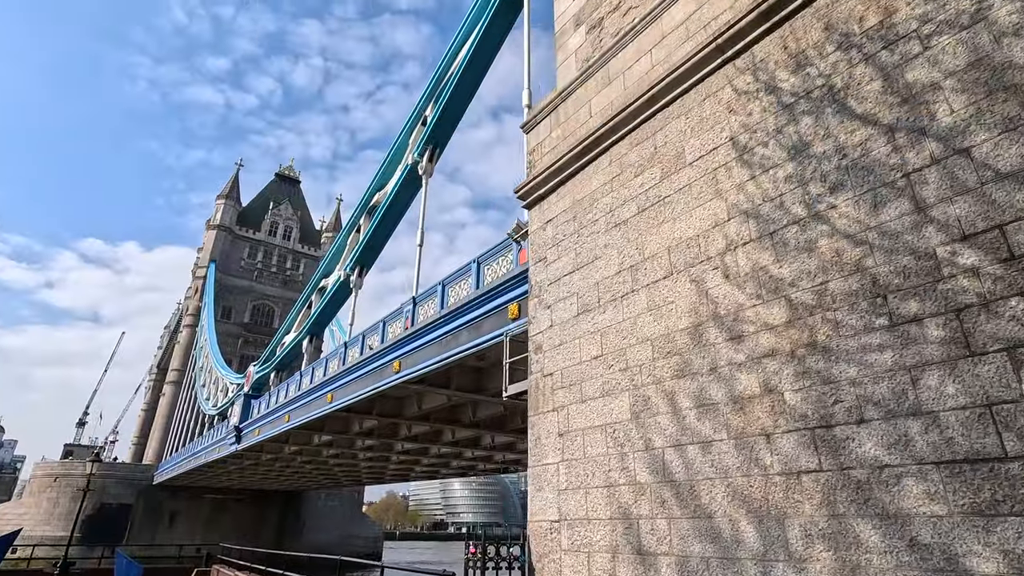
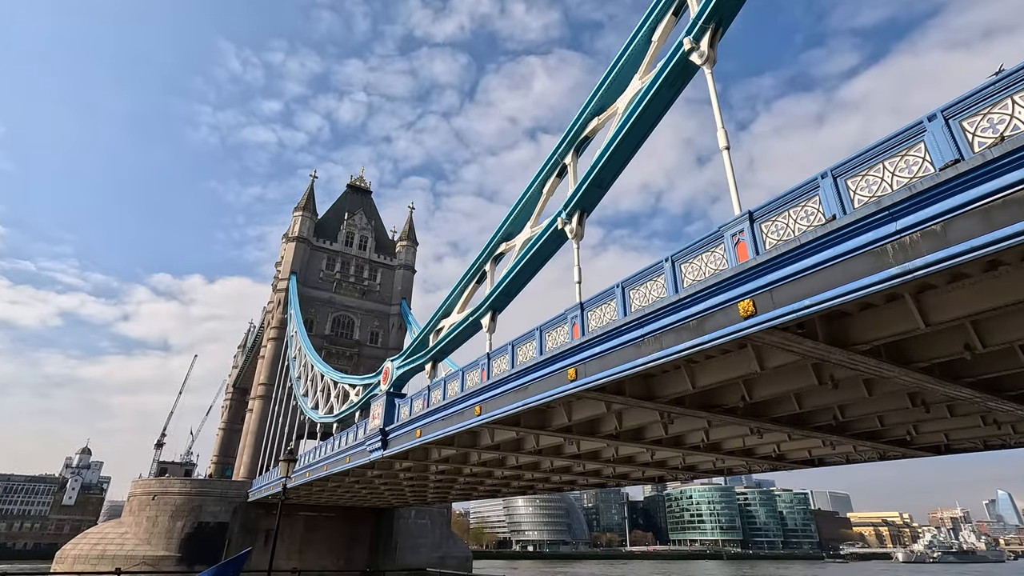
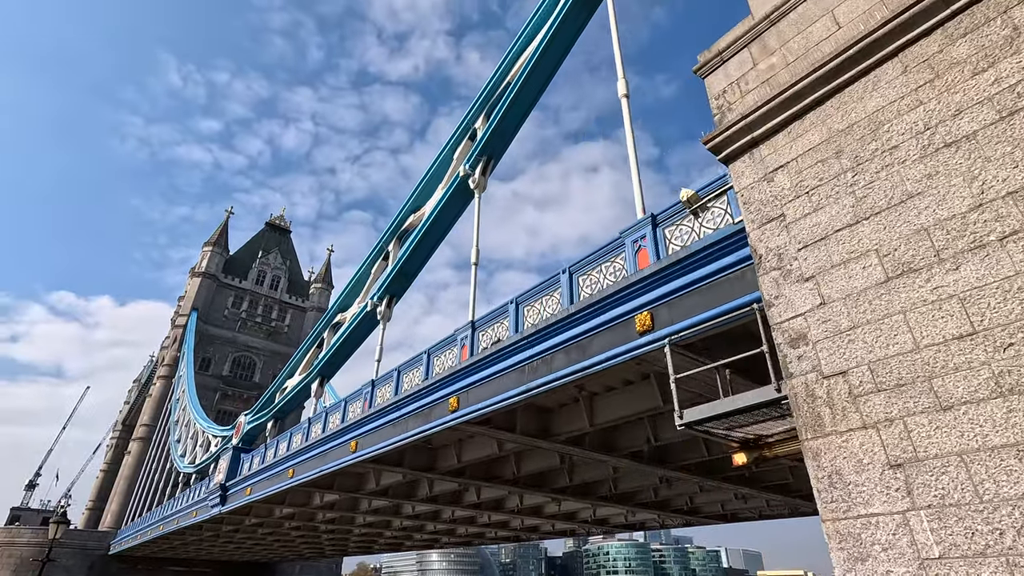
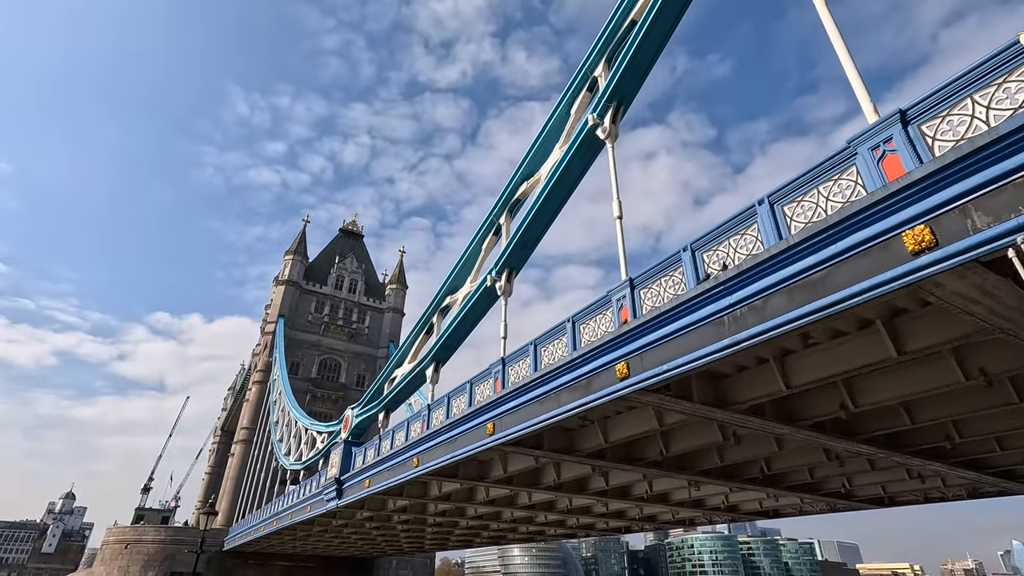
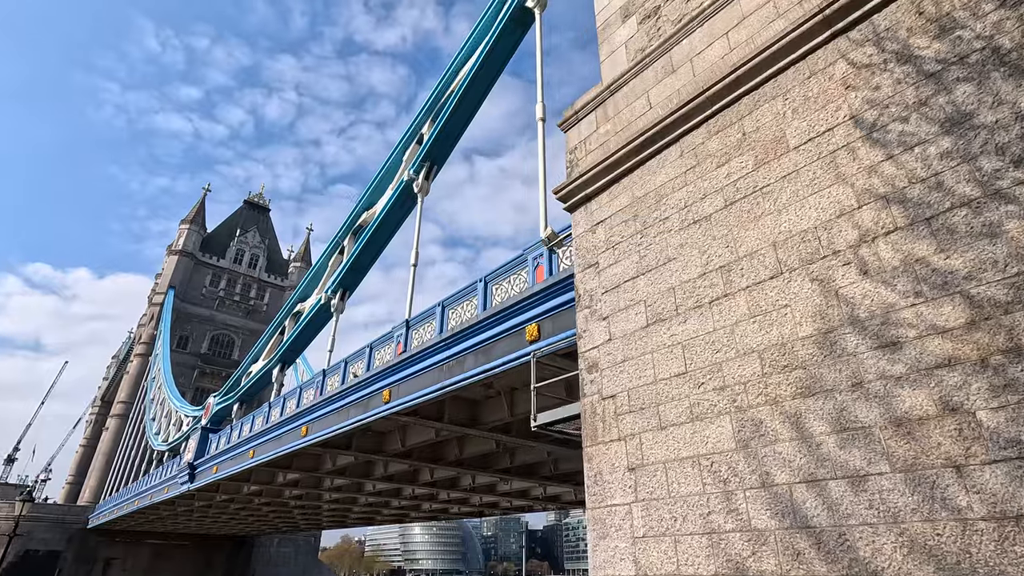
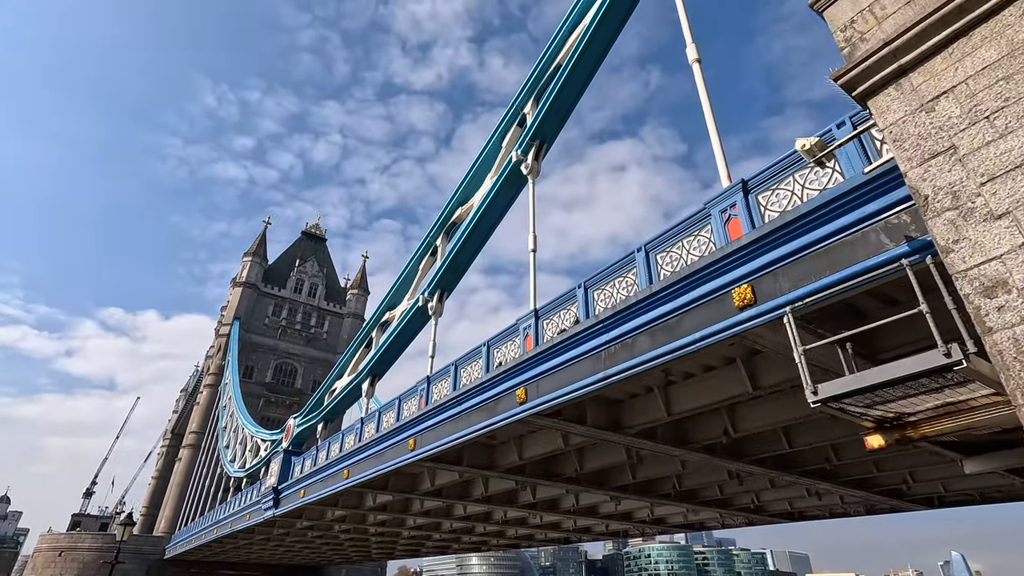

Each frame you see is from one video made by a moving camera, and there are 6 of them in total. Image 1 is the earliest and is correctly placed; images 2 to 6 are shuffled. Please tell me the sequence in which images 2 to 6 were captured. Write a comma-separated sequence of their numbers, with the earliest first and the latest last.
5, 3, 6, 4, 2
